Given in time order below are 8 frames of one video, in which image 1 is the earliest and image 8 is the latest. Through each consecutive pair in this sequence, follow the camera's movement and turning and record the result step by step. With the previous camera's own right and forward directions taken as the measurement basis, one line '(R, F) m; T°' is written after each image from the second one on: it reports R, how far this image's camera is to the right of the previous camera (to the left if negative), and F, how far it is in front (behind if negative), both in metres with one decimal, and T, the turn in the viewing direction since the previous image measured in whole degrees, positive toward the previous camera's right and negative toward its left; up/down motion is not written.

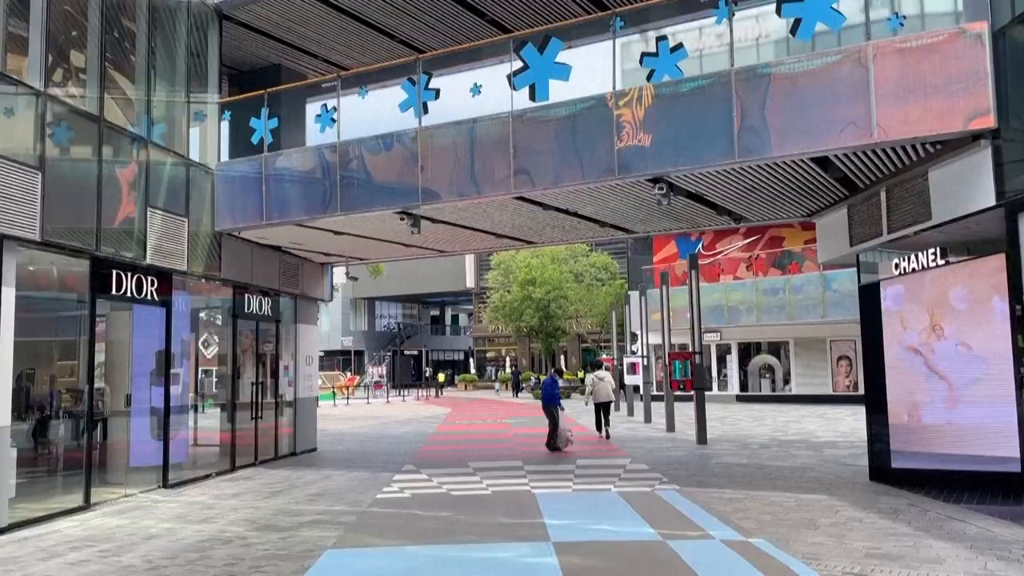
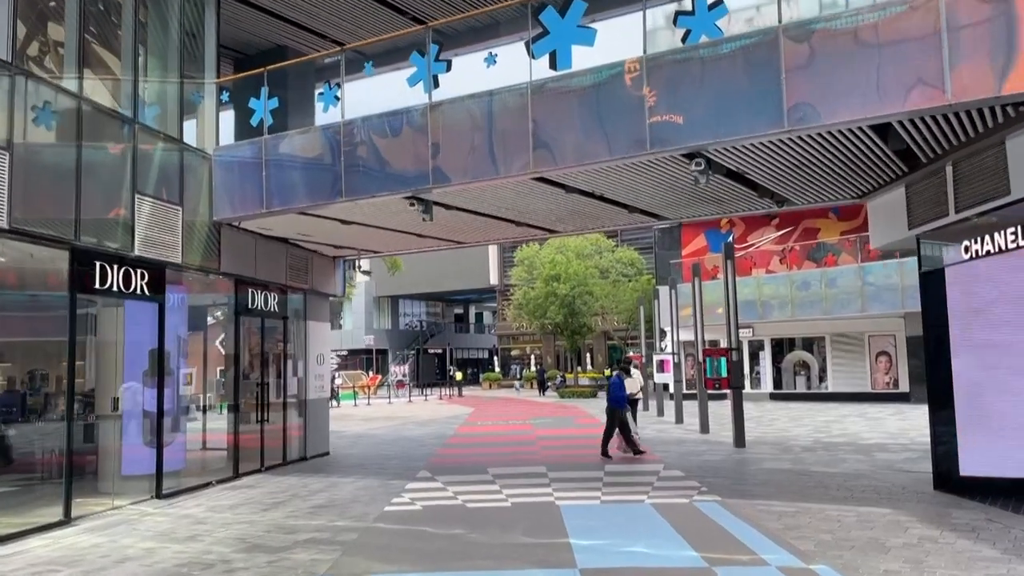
(+0.1, +1.0) m; -2°
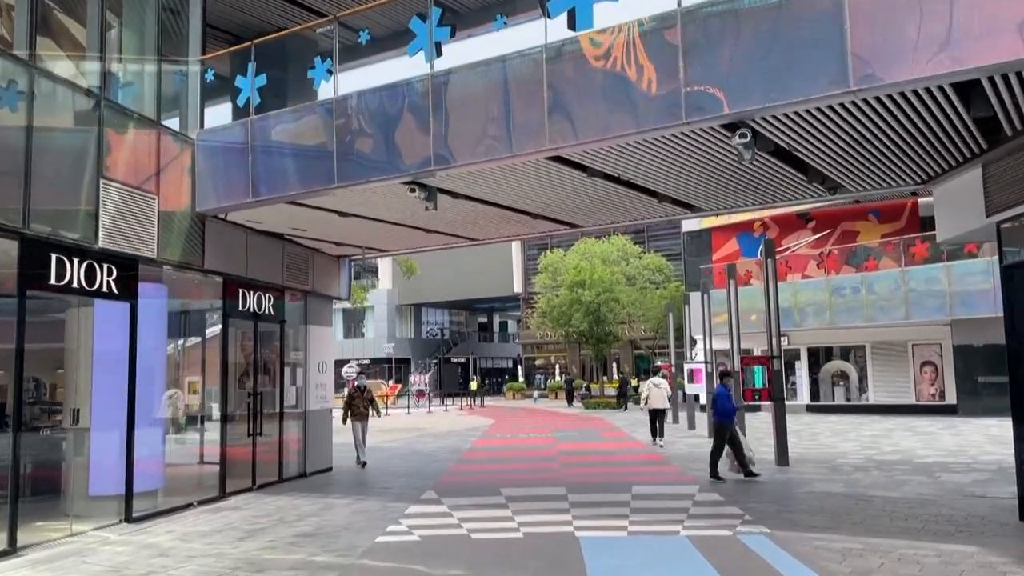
(+0.1, +1.3) m; -2°
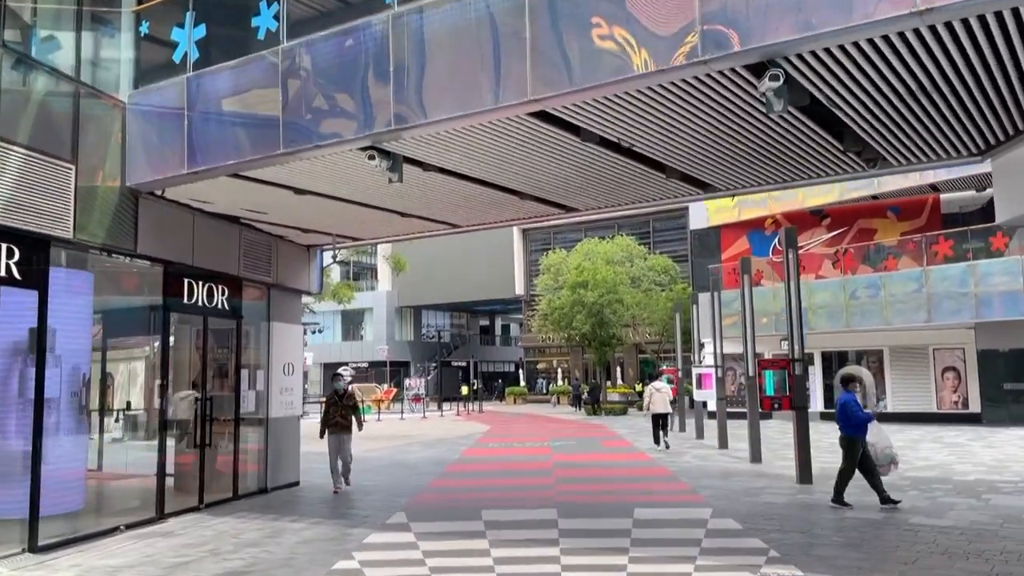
(+0.3, +1.5) m; 0°
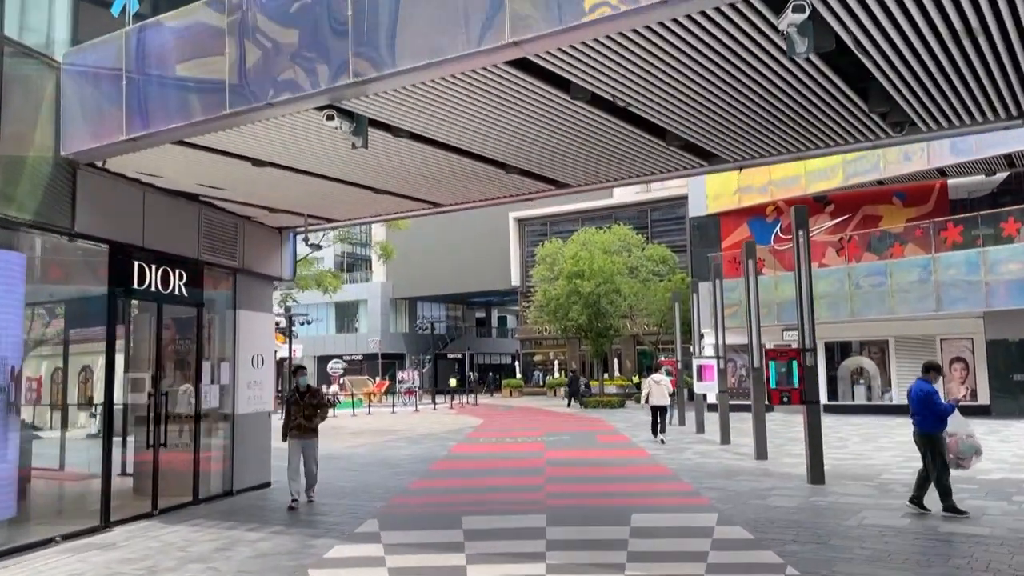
(+0.2, +1.0) m; 0°
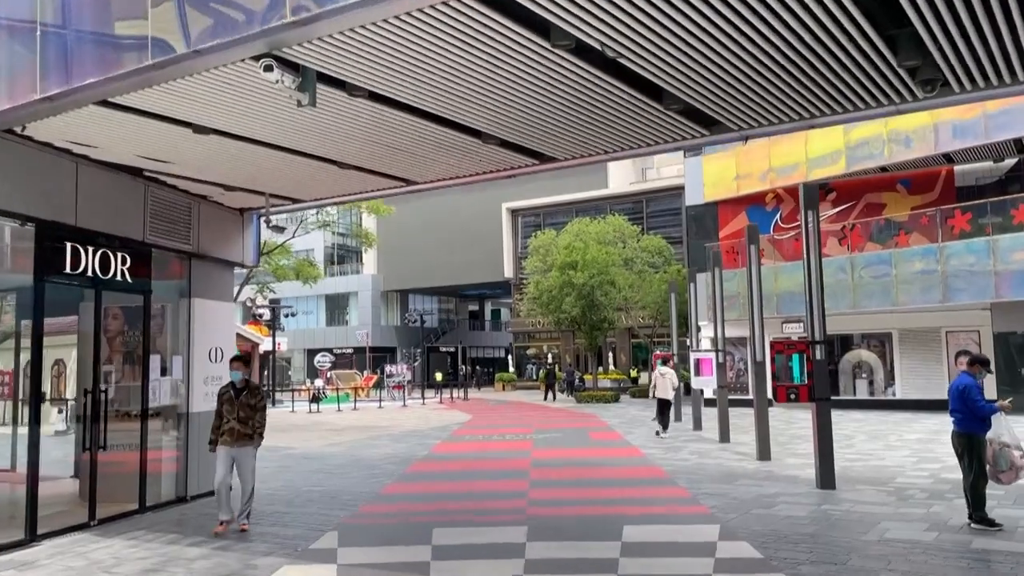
(+0.2, +1.0) m; 0°
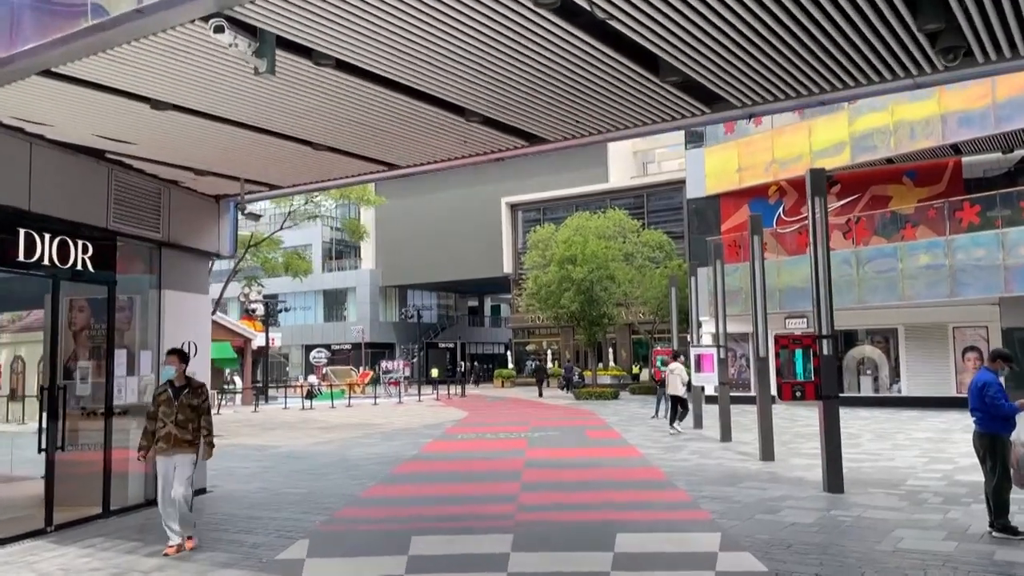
(+0.1, +0.6) m; 0°
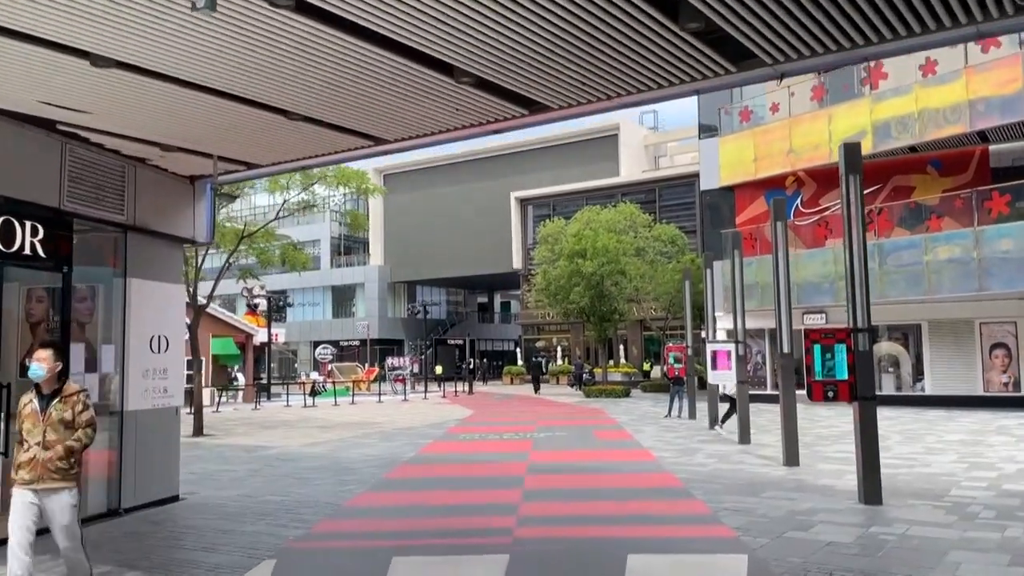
(+0.1, +0.9) m; -1°
